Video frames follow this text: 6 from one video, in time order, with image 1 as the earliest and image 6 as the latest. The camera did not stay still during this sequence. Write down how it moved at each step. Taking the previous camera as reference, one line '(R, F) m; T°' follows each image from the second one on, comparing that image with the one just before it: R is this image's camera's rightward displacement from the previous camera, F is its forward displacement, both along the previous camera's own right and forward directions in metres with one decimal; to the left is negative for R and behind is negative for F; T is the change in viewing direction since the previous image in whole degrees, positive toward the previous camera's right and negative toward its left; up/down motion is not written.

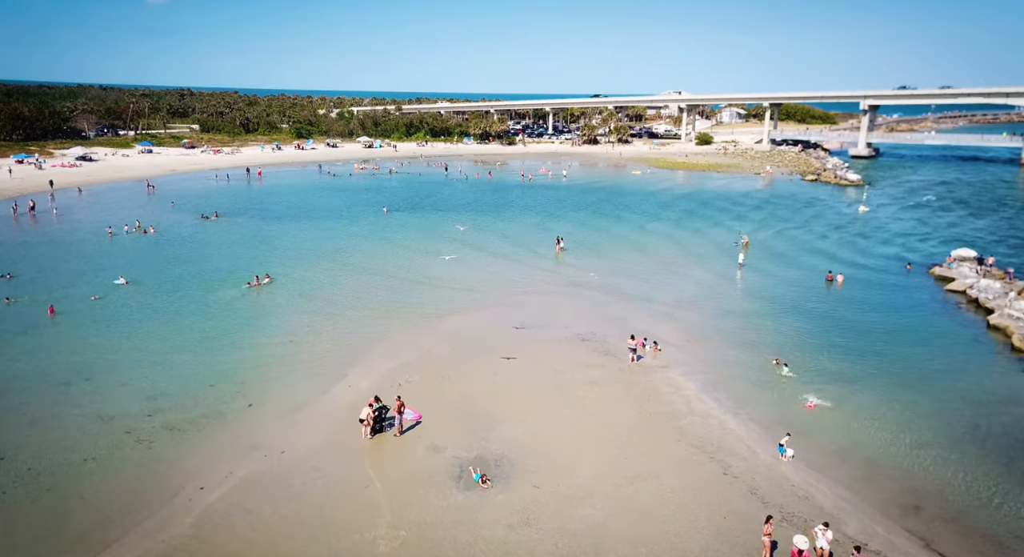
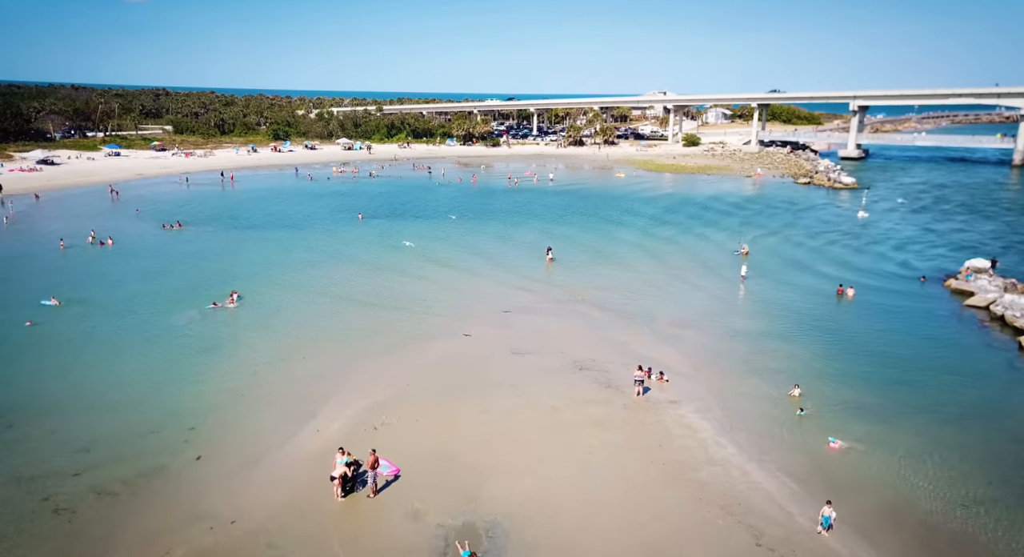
(-0.2, +2.8) m; +2°
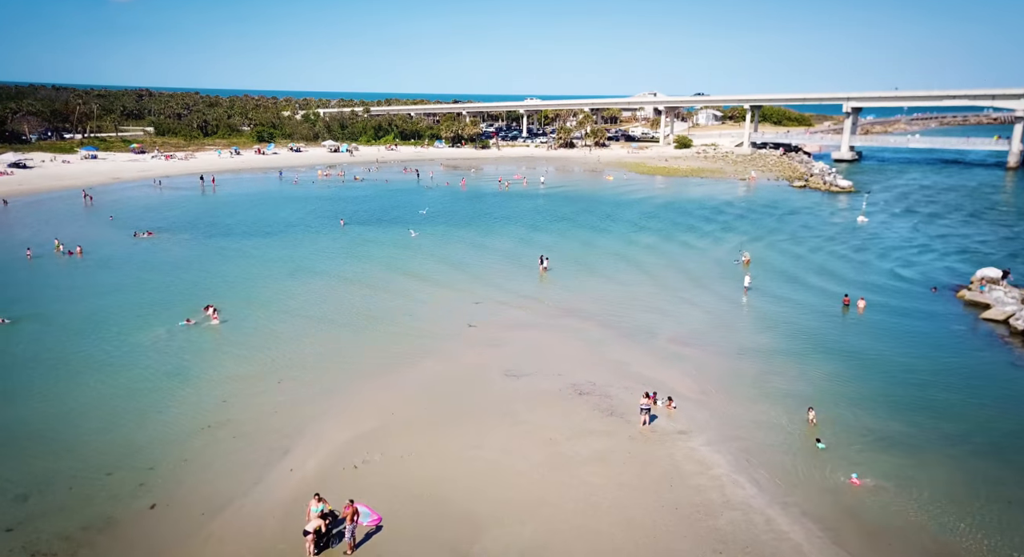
(-0.2, +1.9) m; +1°
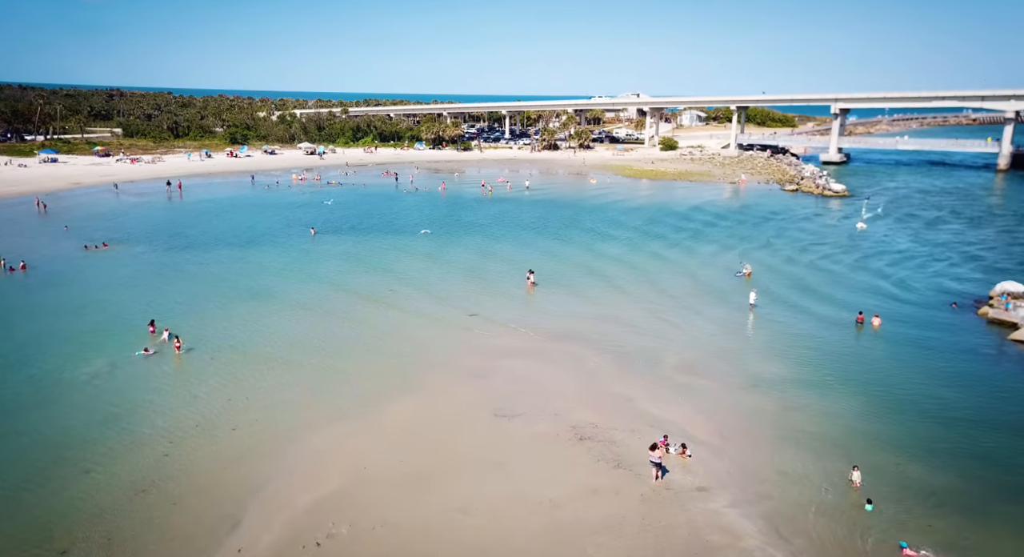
(-0.2, +2.9) m; +2°
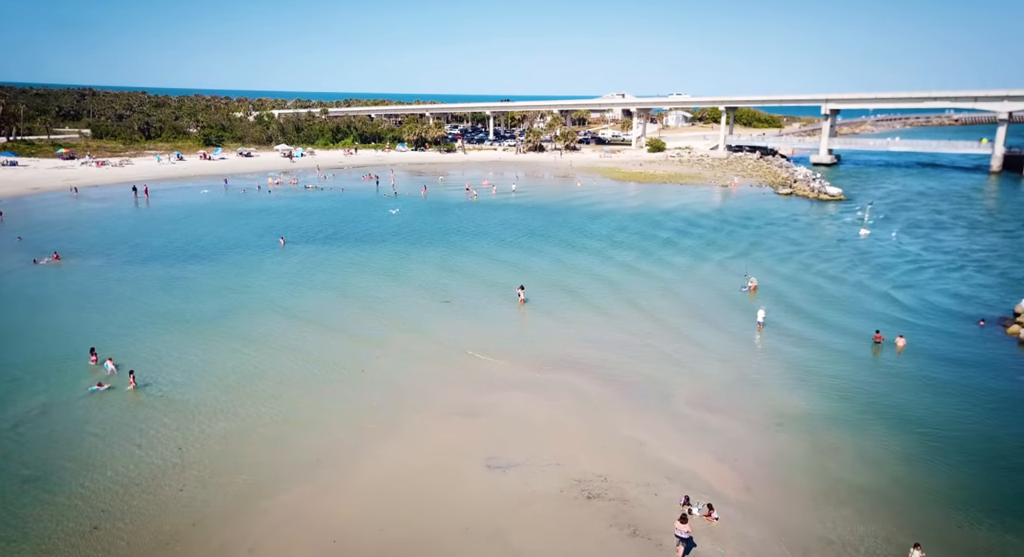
(-0.3, +2.8) m; +2°
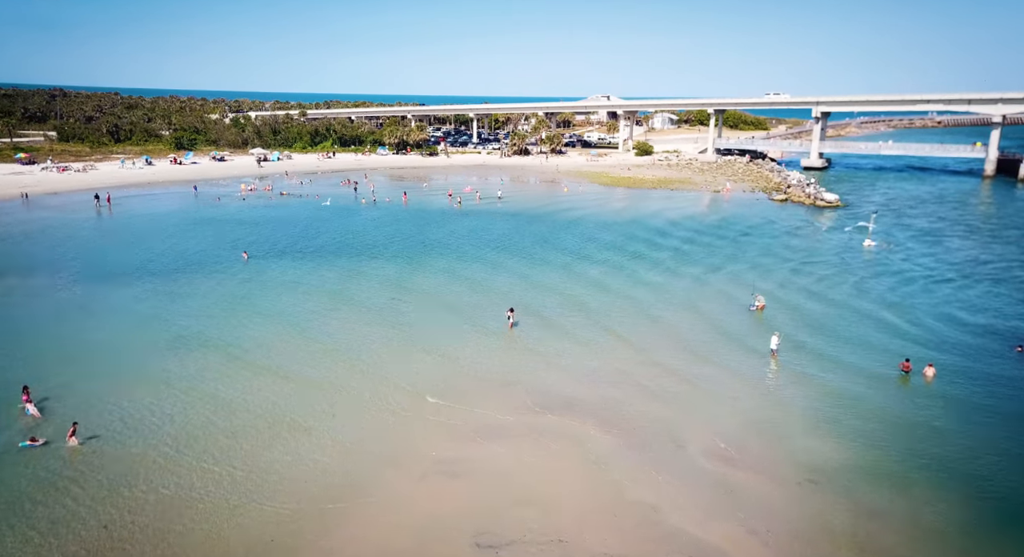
(-0.2, +3.0) m; +2°
